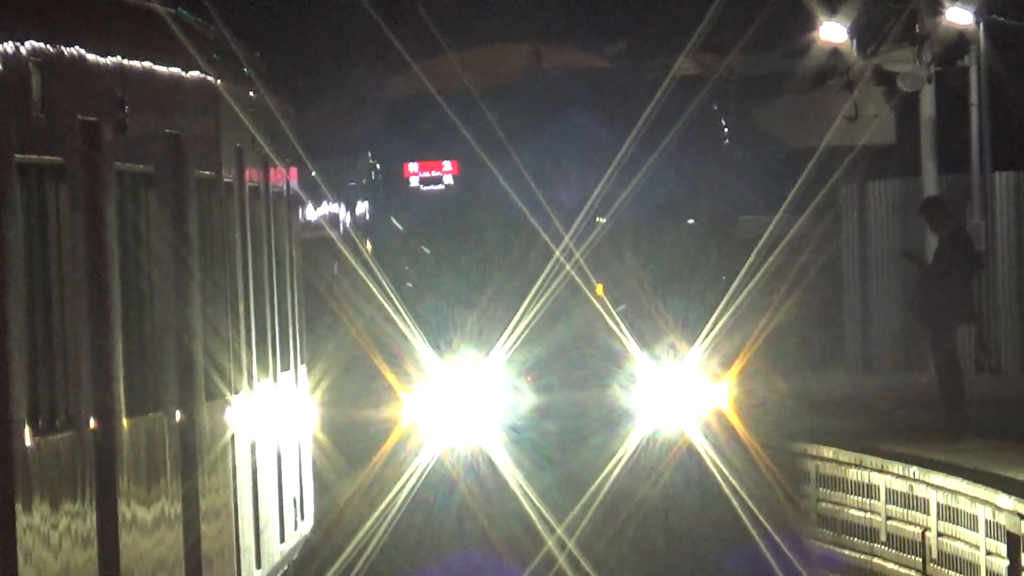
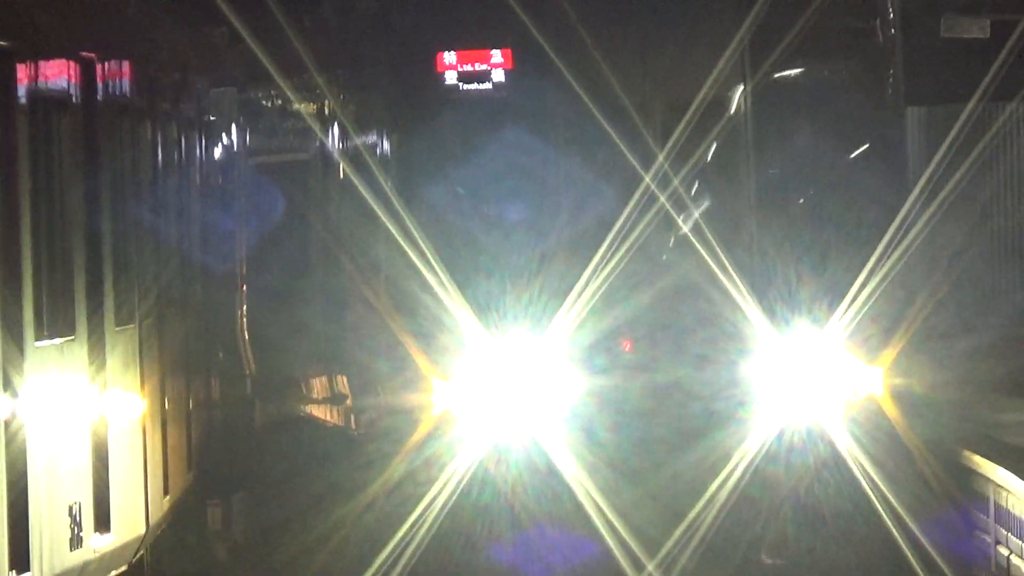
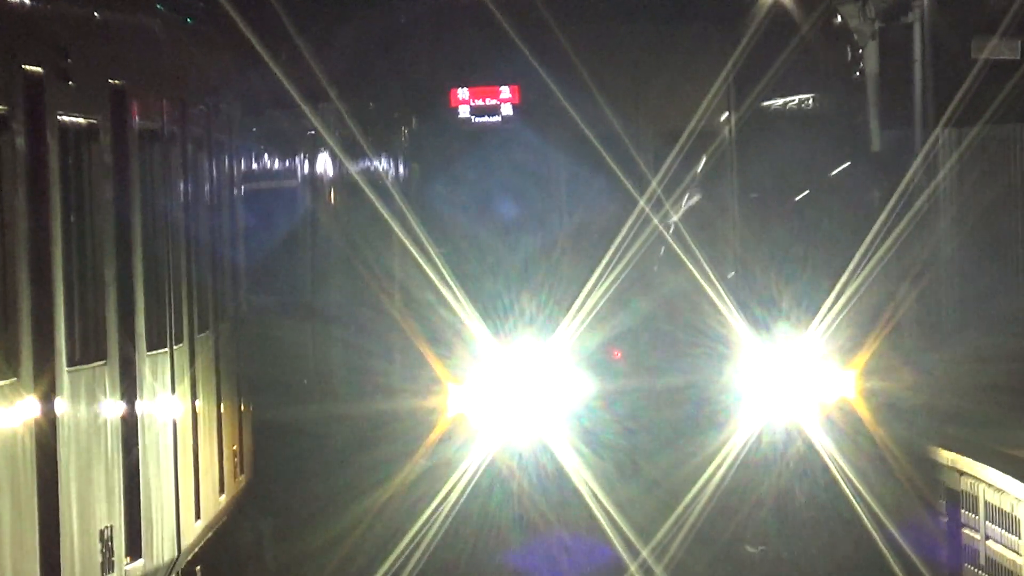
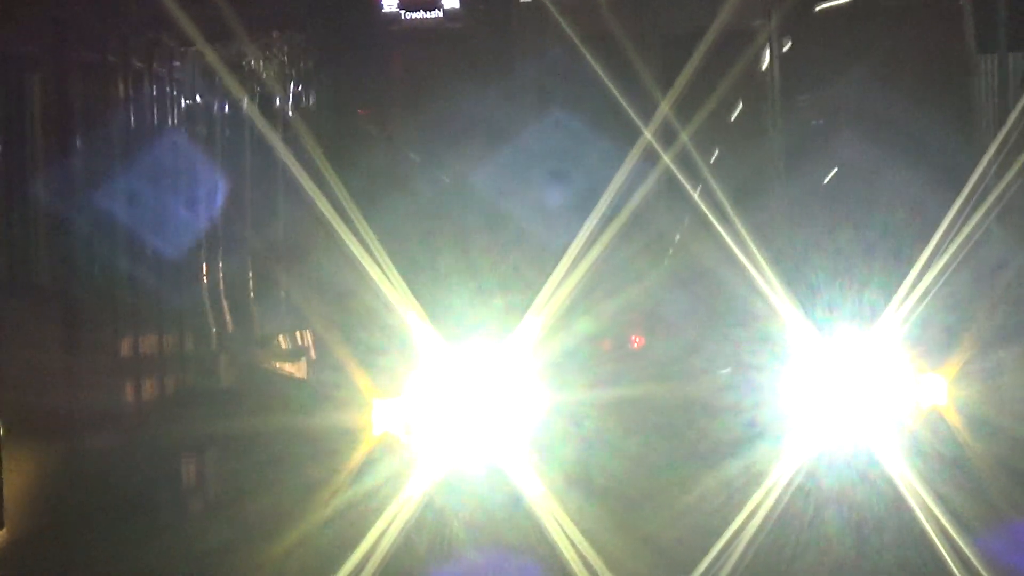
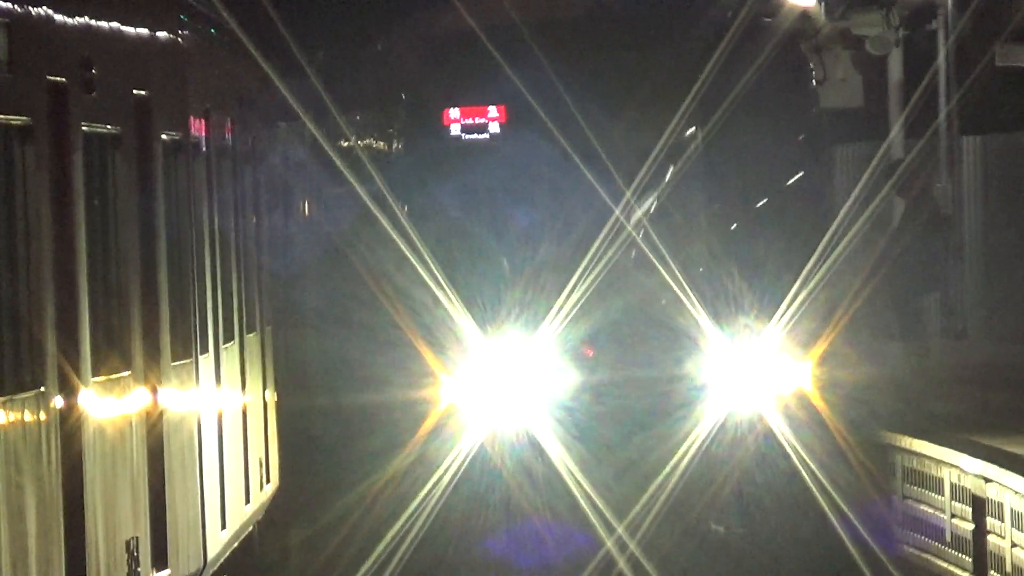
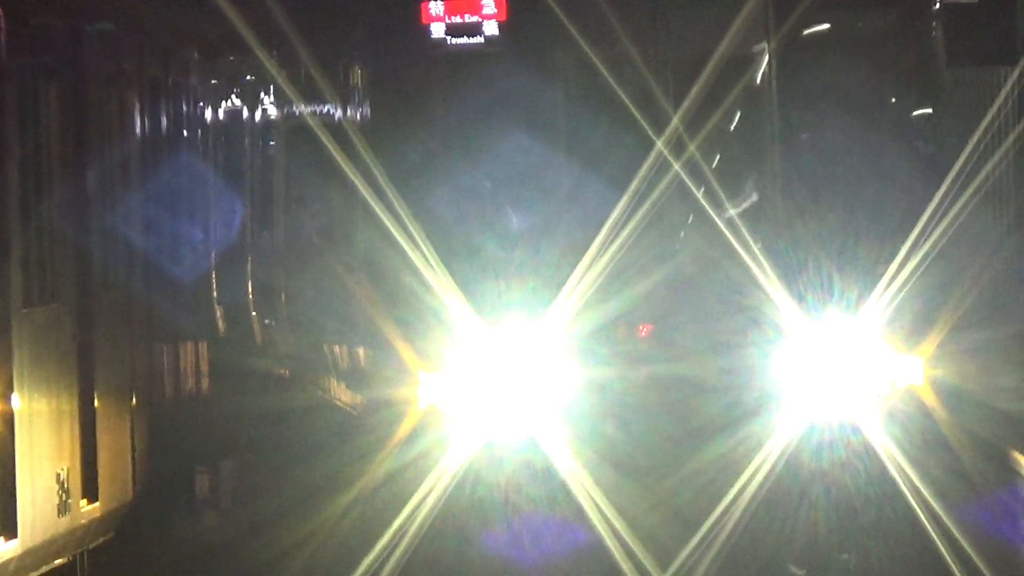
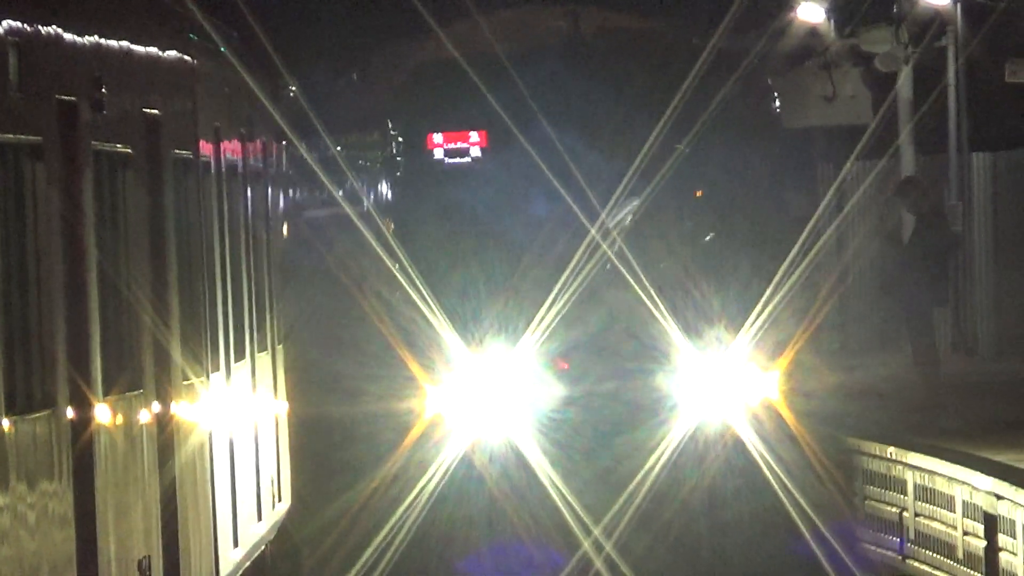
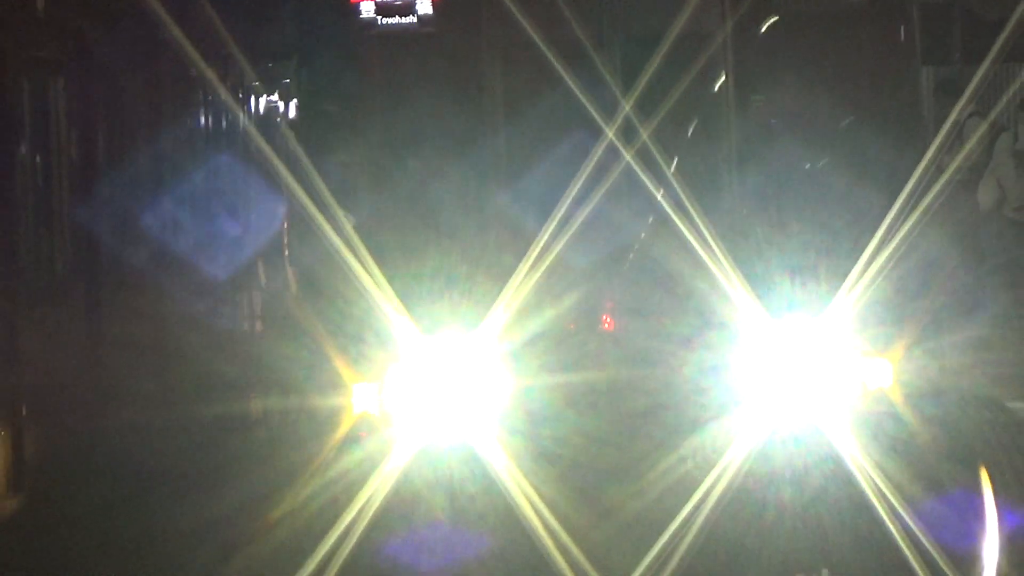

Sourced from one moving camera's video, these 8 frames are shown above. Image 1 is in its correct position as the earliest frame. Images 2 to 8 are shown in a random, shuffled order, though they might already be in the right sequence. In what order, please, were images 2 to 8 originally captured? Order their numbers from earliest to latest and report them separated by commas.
7, 5, 3, 2, 6, 4, 8
